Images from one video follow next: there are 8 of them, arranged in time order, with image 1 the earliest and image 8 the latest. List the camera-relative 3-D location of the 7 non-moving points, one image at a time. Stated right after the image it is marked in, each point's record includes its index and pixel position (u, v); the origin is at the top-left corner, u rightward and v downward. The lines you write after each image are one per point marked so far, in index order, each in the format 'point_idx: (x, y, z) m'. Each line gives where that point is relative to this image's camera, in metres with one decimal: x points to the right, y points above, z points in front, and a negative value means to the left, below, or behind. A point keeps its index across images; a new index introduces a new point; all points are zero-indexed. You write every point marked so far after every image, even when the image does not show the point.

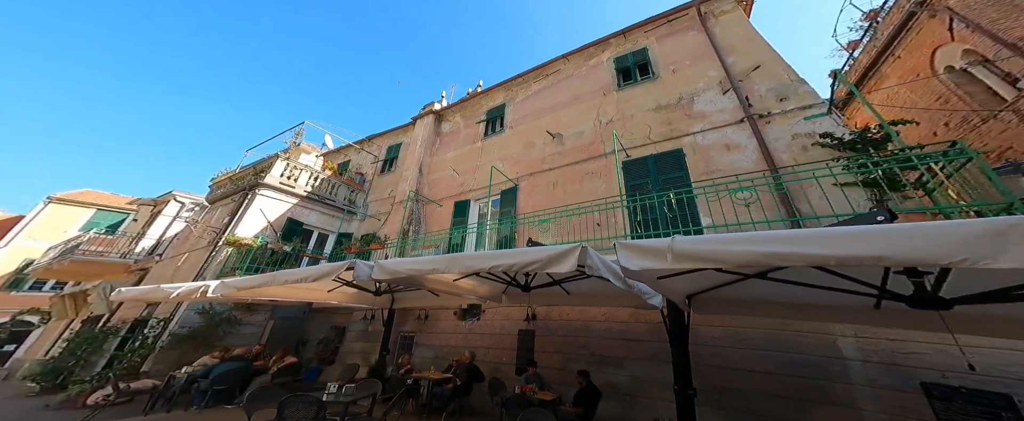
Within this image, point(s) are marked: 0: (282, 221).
0: (-5.3, -0.2, +6.9) m
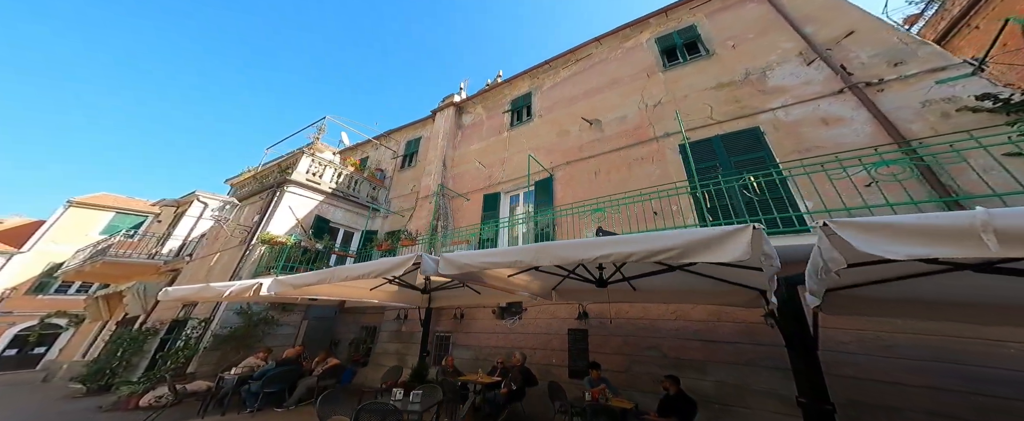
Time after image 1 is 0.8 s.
0: (-4.7, -0.2, +7.0) m
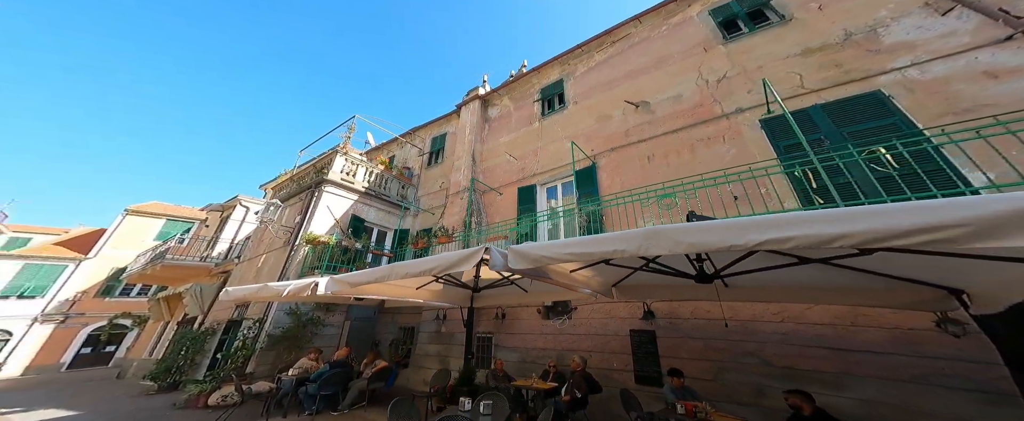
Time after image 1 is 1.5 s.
0: (-4.0, -0.1, +7.2) m
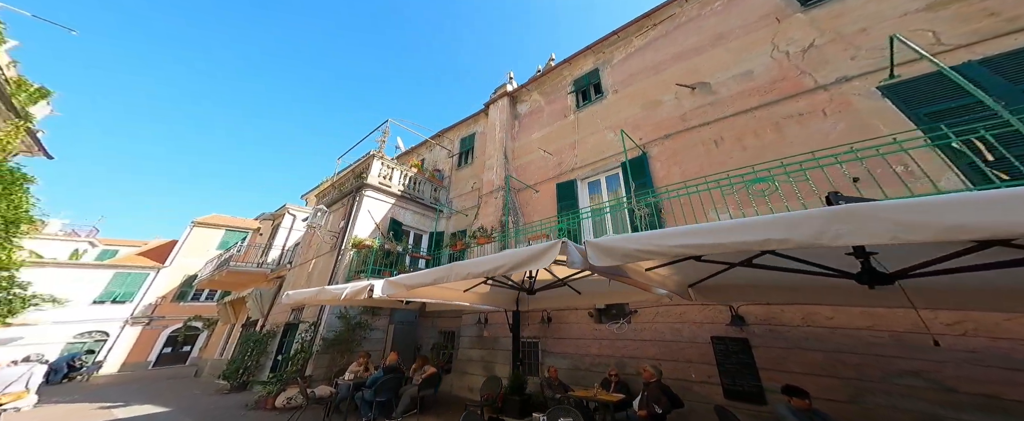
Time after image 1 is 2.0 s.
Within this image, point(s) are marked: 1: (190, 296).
0: (-3.1, -0.3, +7.3) m
1: (-19.3, -5.1, +17.7) m
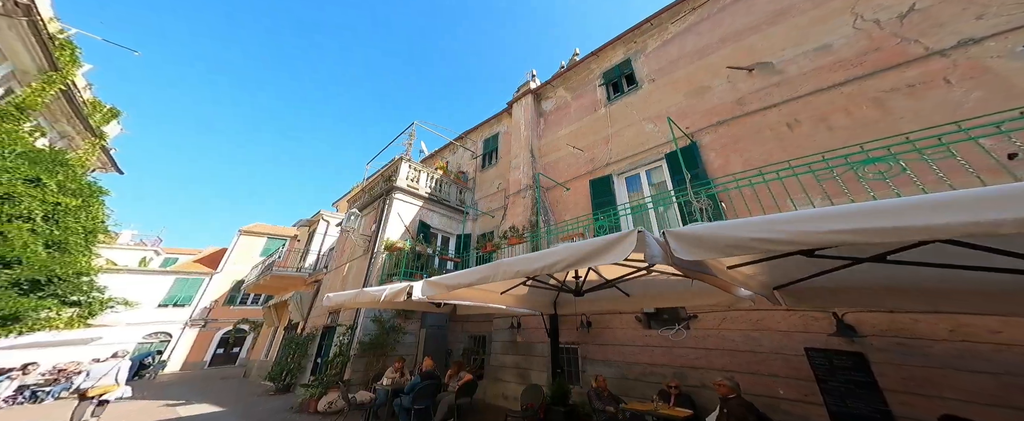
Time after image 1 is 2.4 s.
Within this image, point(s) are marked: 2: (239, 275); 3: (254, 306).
0: (-2.4, -0.3, +7.4) m
1: (-17.5, -5.7, +19.0) m
2: (-17.8, -4.2, +19.4) m
3: (-17.0, -6.3, +19.6) m
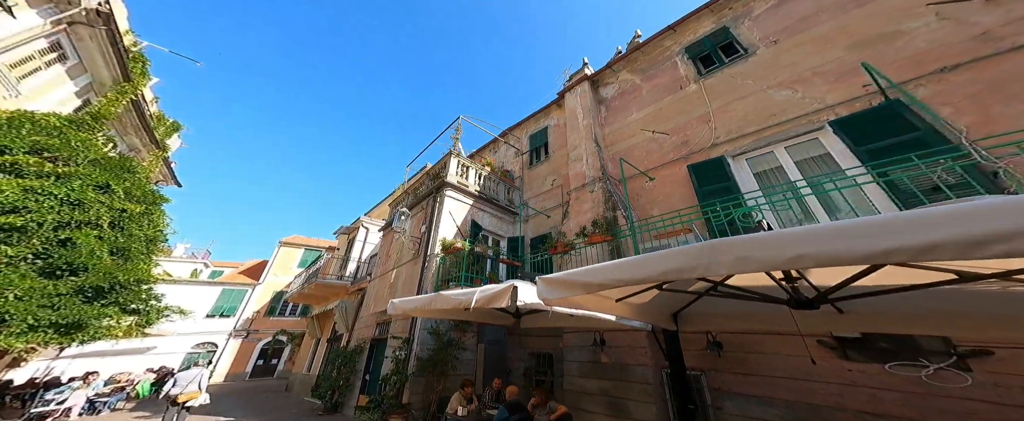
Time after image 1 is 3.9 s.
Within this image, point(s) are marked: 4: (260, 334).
0: (-1.1, -0.4, +6.9) m
1: (-15.2, -6.5, +19.4) m
2: (-15.5, -5.0, +19.8) m
3: (-14.6, -7.1, +19.8) m
4: (-15.4, -7.6, +18.4) m
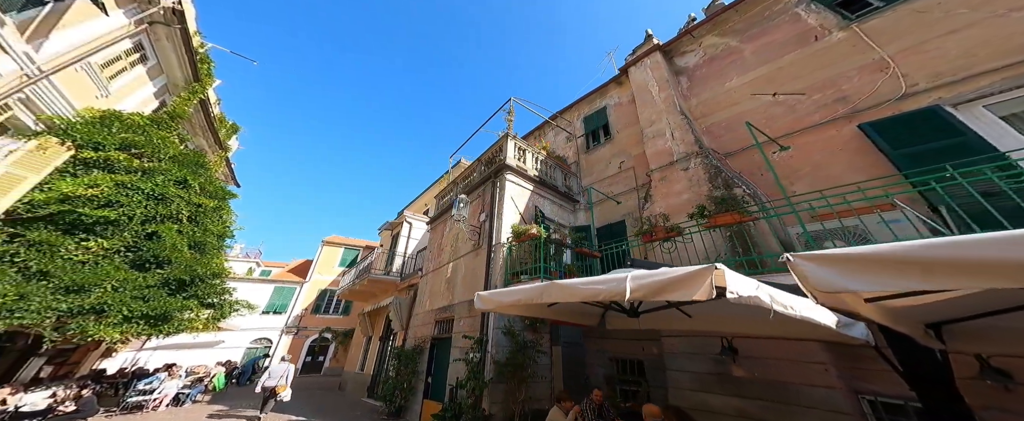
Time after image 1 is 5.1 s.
0: (+0.5, -0.2, +6.4) m
1: (-12.5, -6.5, +20.0) m
2: (-12.7, -5.0, +20.5) m
3: (-11.8, -7.1, +20.4) m
4: (-12.8, -7.6, +19.0) m
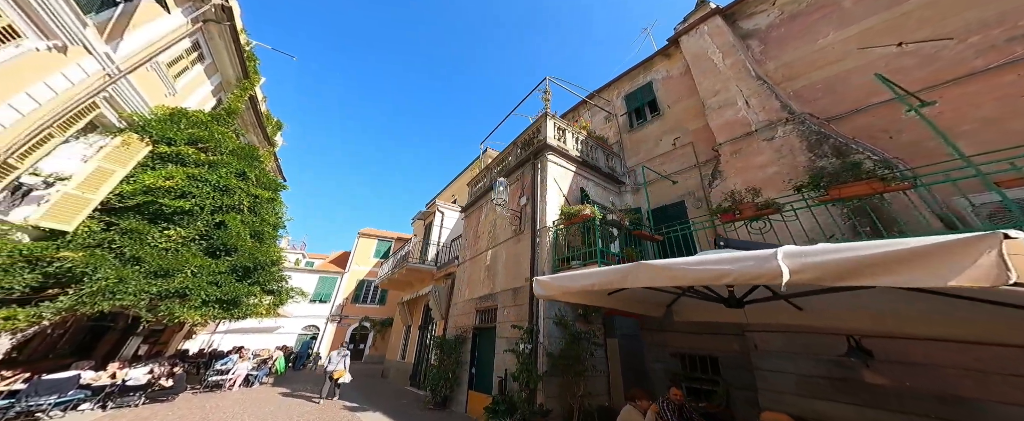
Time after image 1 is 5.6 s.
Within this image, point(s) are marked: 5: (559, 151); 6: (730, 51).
0: (+1.6, +0.1, +6.0) m
1: (-10.1, -6.0, +20.8) m
2: (-10.3, -4.5, +21.2) m
3: (-9.4, -6.5, +21.2) m
4: (-10.5, -7.1, +19.9) m
5: (+1.4, +1.0, +6.2) m
6: (+4.1, +2.6, +5.1) m
